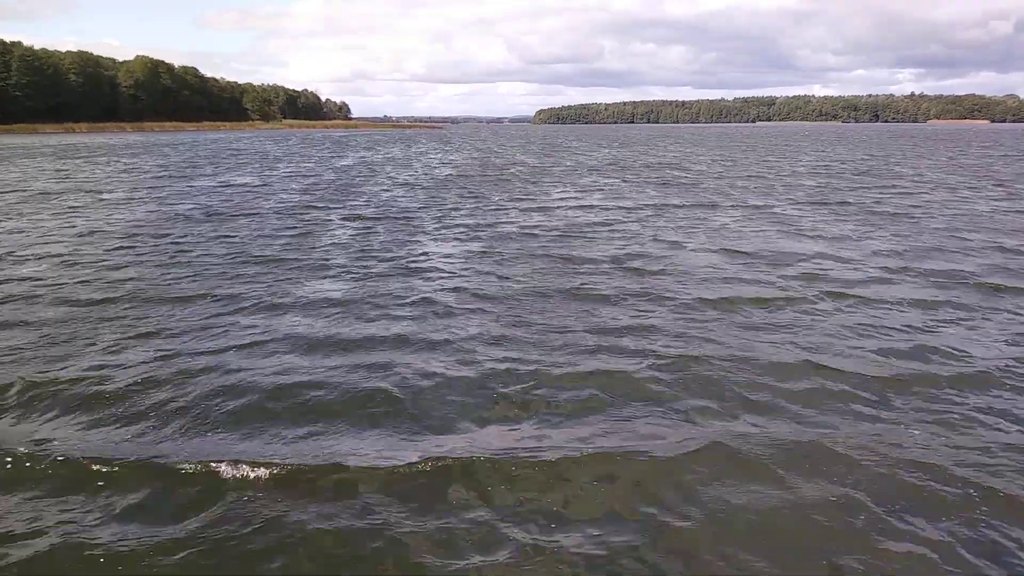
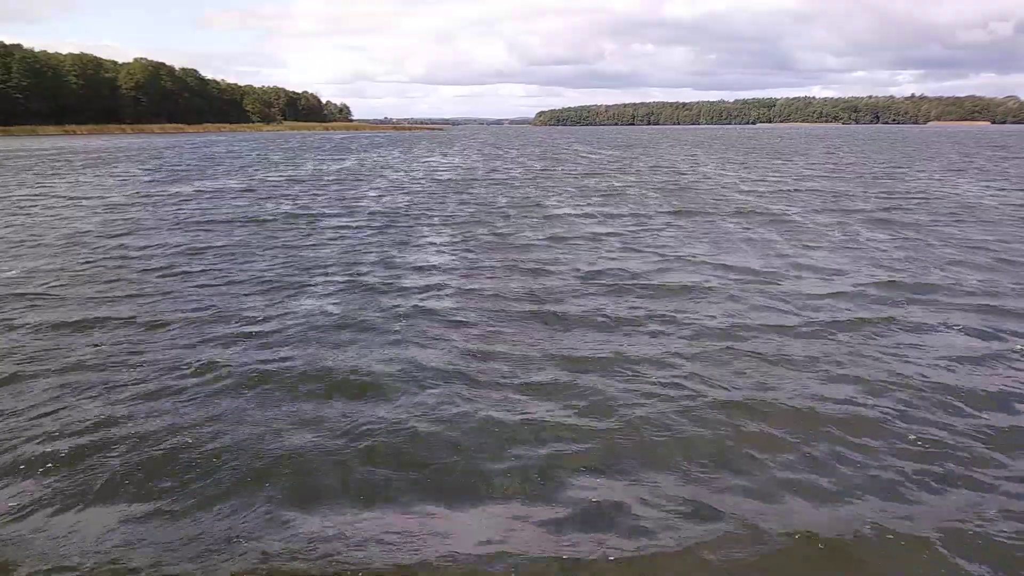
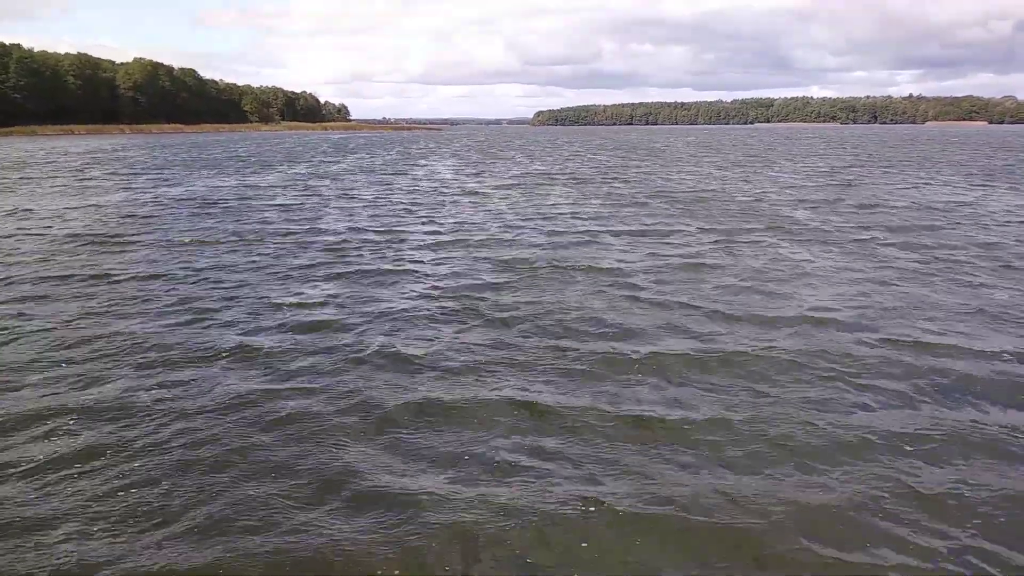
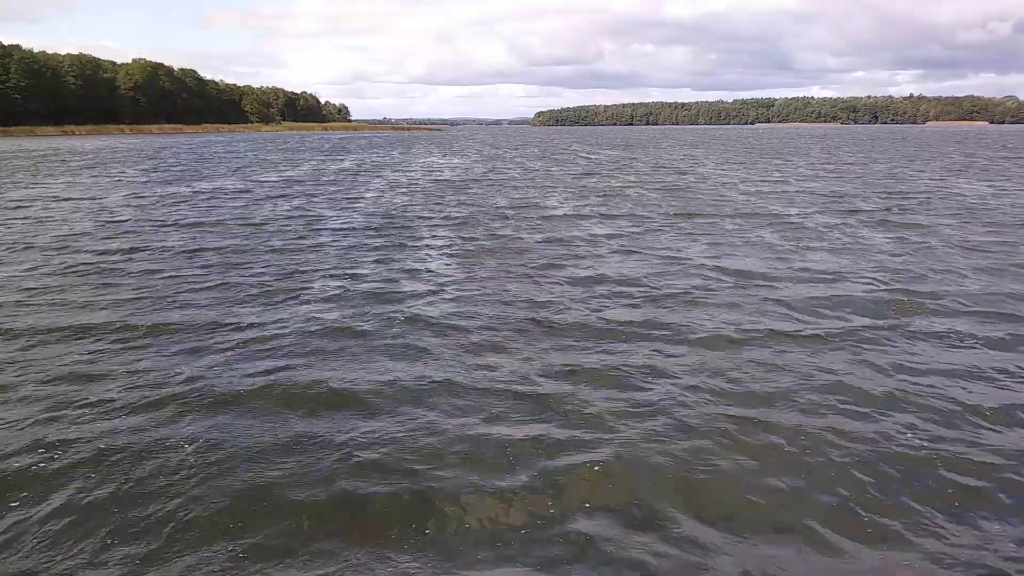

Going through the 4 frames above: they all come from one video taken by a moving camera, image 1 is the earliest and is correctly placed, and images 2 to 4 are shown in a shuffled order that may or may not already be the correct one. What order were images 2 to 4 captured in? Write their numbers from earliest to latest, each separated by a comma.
2, 4, 3
